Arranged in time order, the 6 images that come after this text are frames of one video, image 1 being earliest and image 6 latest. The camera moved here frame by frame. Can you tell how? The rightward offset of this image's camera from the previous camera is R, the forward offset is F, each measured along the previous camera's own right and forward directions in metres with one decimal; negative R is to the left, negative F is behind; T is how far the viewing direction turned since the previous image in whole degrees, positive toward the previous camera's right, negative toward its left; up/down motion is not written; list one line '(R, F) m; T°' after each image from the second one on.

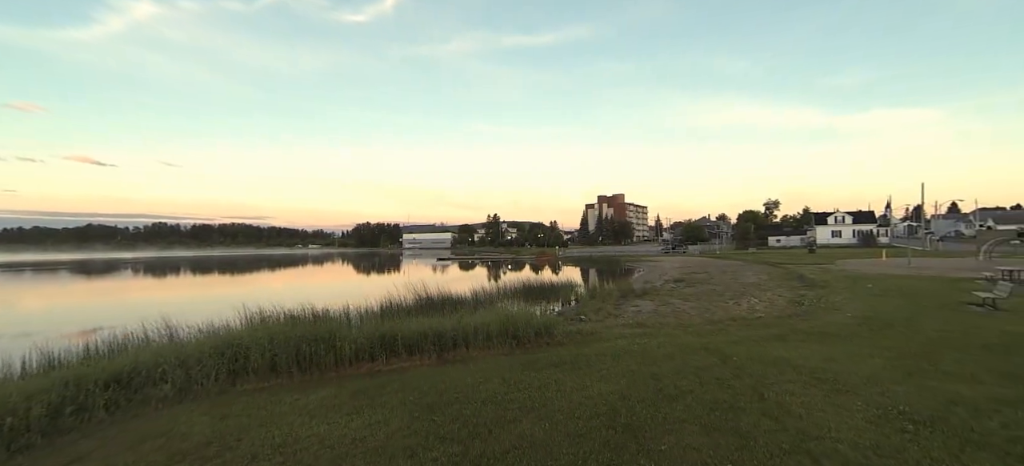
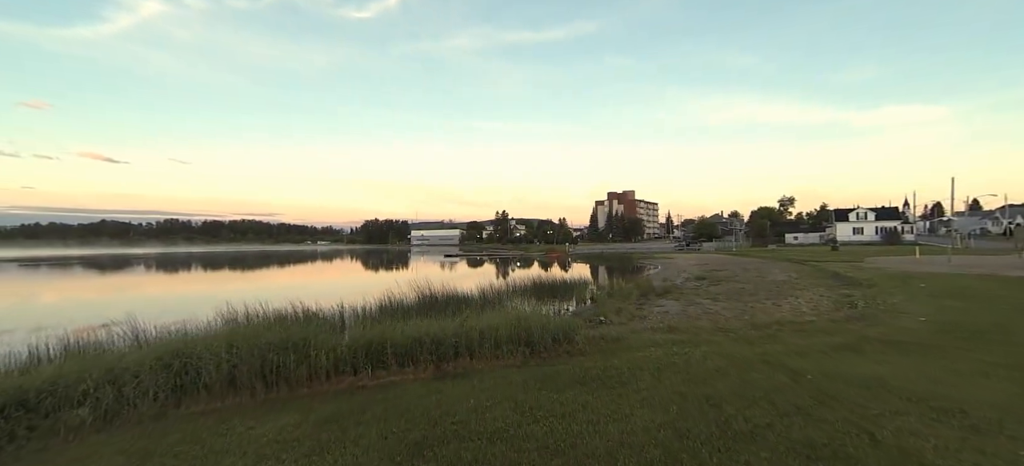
(-0.1, +1.8) m; -1°
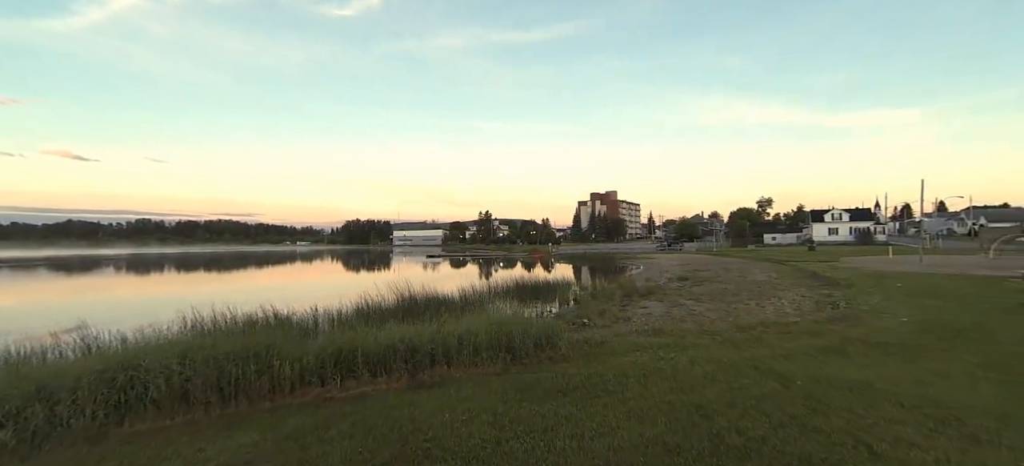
(+0.1, +0.4) m; +2°
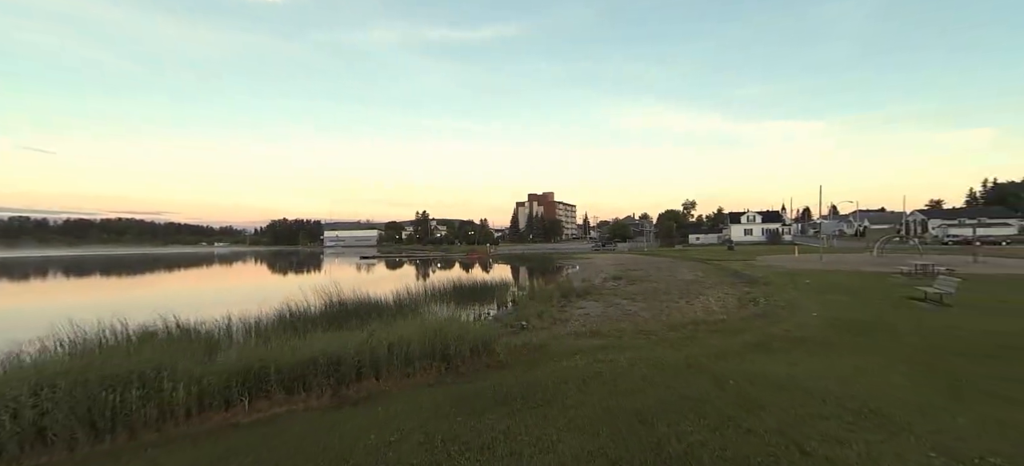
(+0.1, +0.4) m; +8°
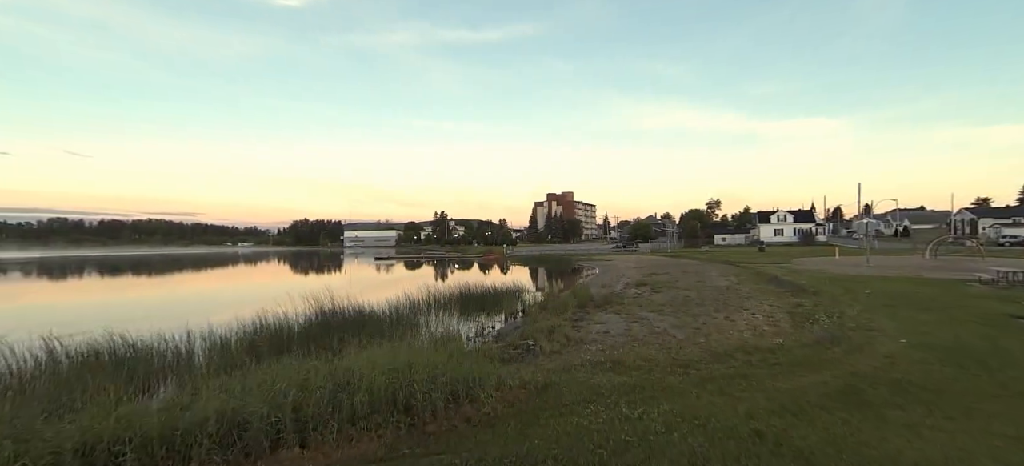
(+0.4, +2.4) m; -3°
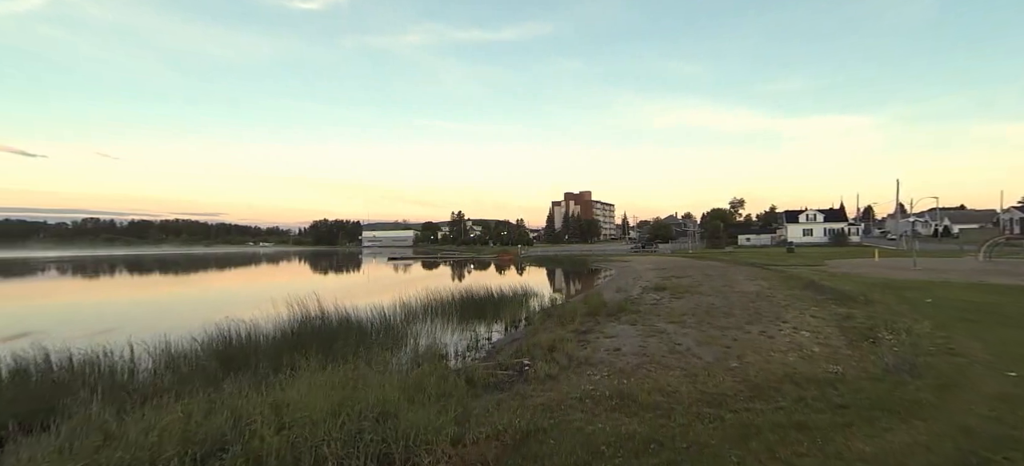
(+0.6, +2.0) m; -2°
